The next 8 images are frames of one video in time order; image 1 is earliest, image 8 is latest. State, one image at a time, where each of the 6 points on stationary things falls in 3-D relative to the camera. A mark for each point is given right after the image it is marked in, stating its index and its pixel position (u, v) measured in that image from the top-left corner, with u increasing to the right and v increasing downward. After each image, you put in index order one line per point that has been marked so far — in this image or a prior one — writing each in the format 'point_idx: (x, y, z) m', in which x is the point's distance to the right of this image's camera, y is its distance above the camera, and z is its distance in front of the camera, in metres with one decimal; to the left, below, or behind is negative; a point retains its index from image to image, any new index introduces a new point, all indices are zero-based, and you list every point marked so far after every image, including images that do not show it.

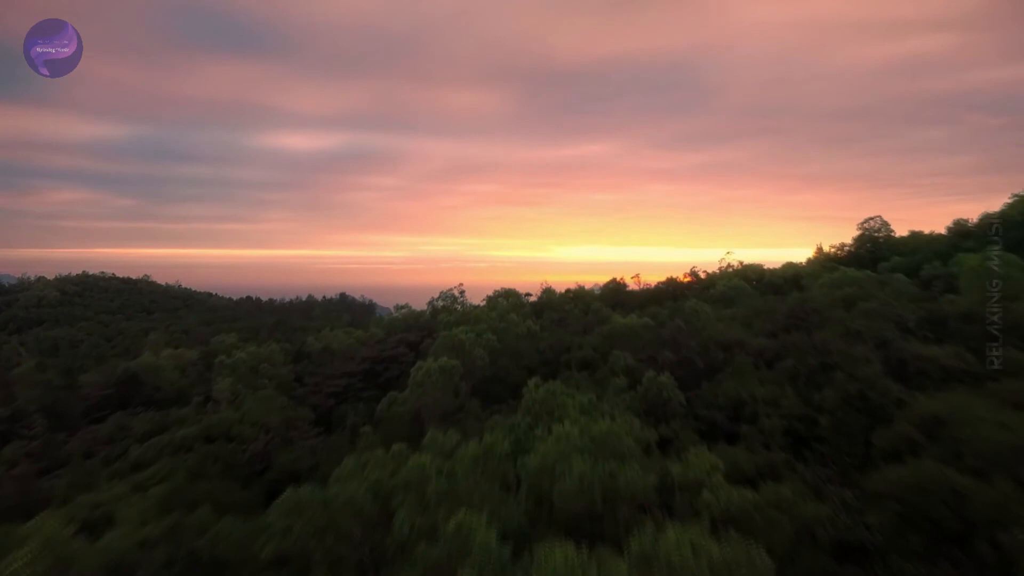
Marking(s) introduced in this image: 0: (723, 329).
0: (+1.2, -0.2, +6.7) m
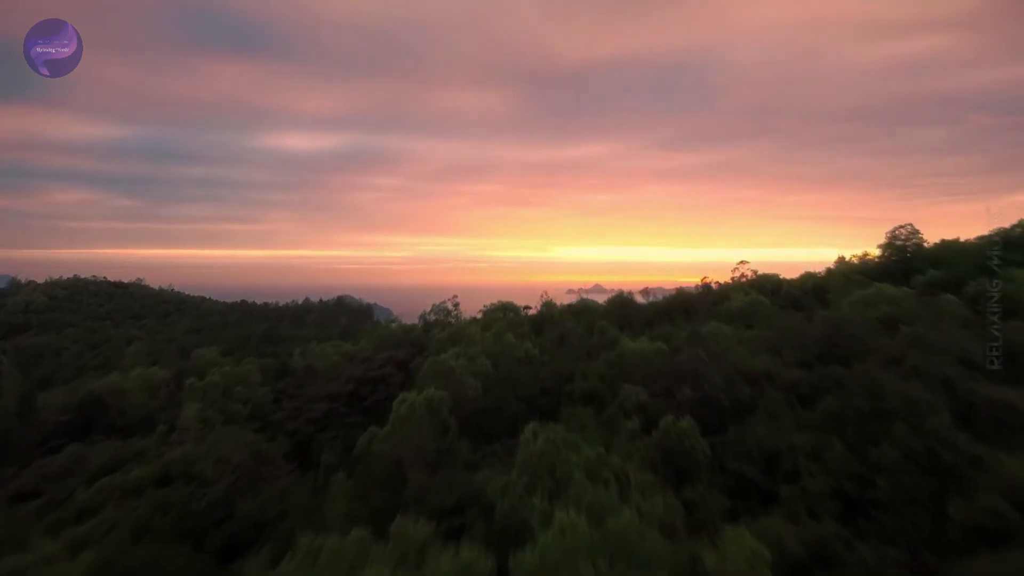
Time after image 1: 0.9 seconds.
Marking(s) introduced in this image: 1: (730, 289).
0: (+1.2, -0.4, +5.9) m
1: (+2.0, 0.0, +10.7) m
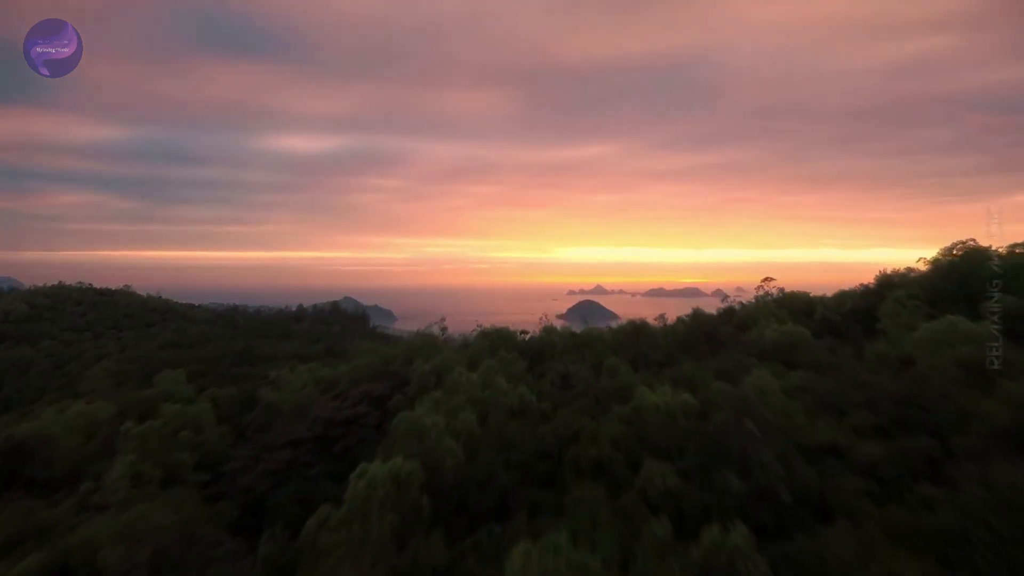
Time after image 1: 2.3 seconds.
0: (+1.2, -0.5, +4.5) m
1: (+2.0, -0.2, +9.4) m
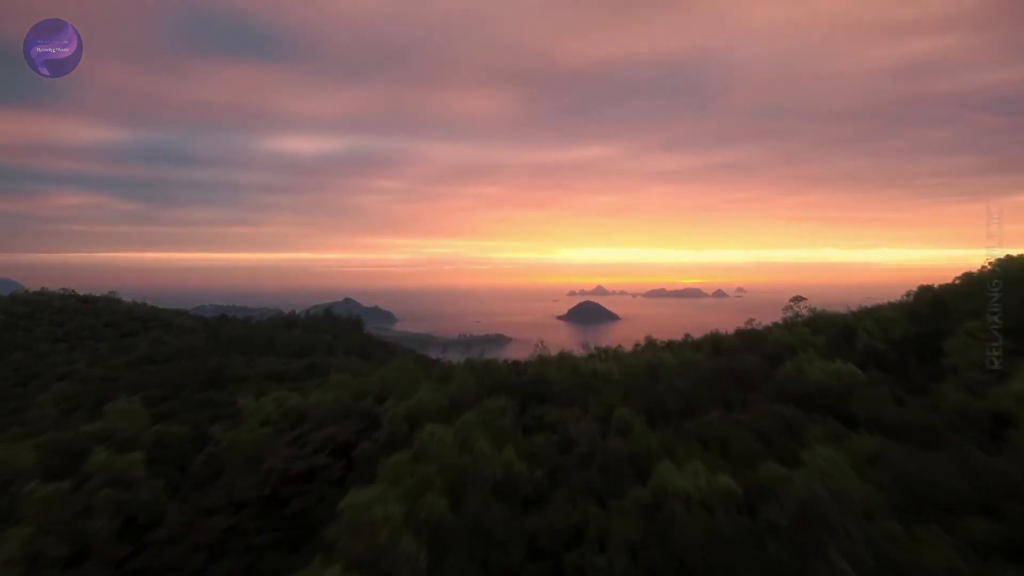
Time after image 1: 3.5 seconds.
0: (+1.1, -0.7, +3.2) m
1: (+1.9, -0.3, +8.1) m
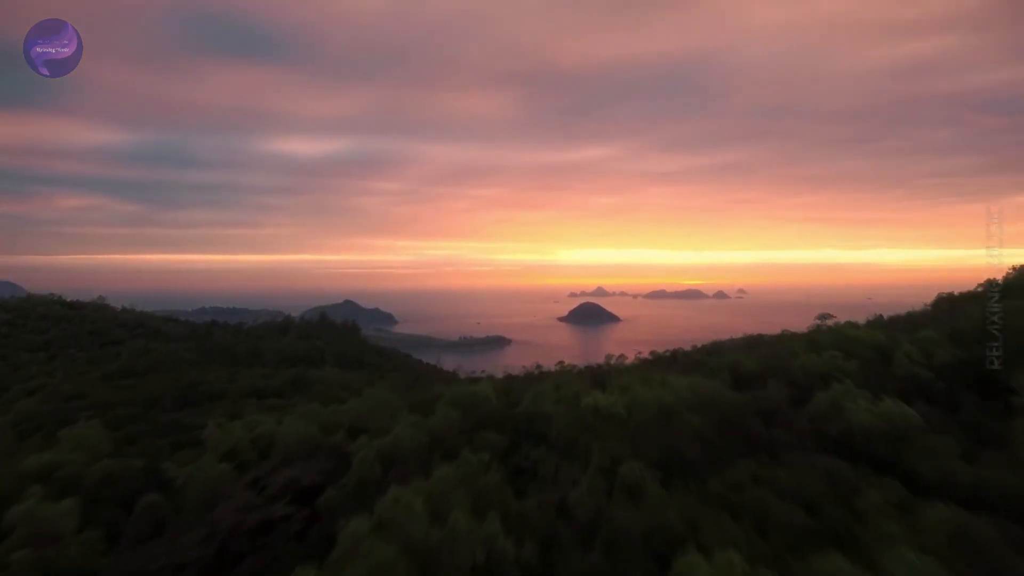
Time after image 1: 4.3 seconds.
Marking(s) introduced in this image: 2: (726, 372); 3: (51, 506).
0: (+1.0, -0.8, +2.3) m
1: (+1.9, -0.5, +7.1) m
2: (+1.4, -0.5, +7.6) m
3: (-2.5, -1.2, +6.2) m
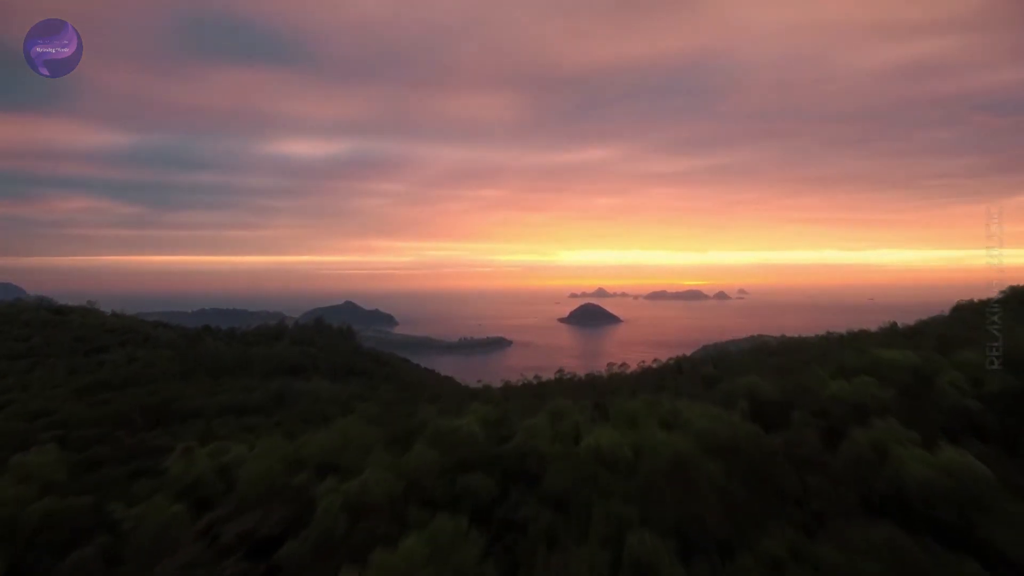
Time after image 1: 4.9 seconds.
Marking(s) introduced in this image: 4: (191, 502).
0: (+1.0, -0.9, +1.4) m
1: (+1.8, -0.5, +6.3) m
2: (+1.4, -0.6, +6.7) m
3: (-2.6, -1.3, +5.4) m
4: (-1.9, -1.3, +6.8) m
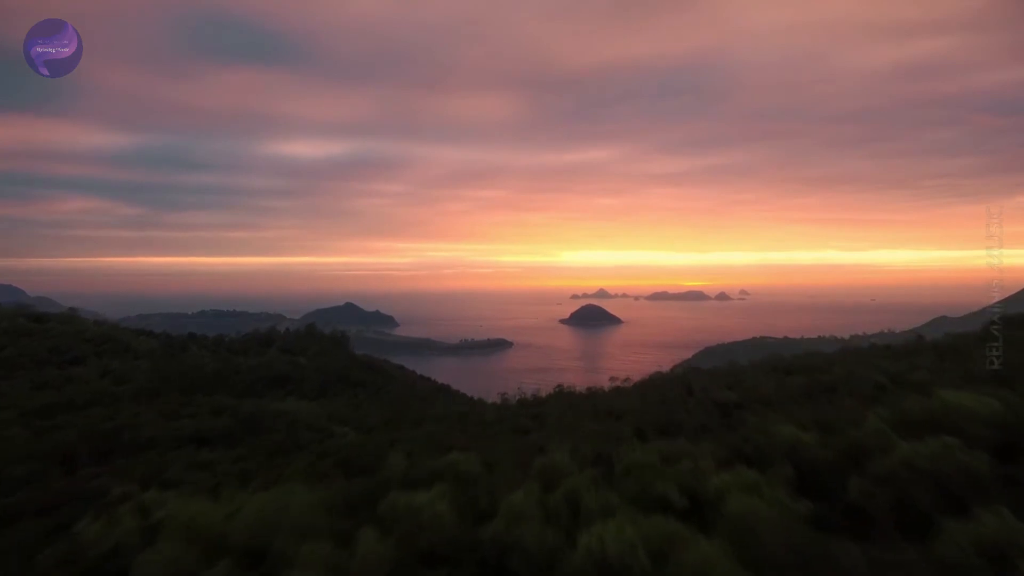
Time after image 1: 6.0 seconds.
0: (+0.9, -1.0, +0.1) m
1: (+1.7, -0.7, +5.0) m
2: (+1.3, -0.8, +5.4) m
3: (-2.6, -1.4, +4.0) m
4: (-2.0, -1.4, +5.4) m
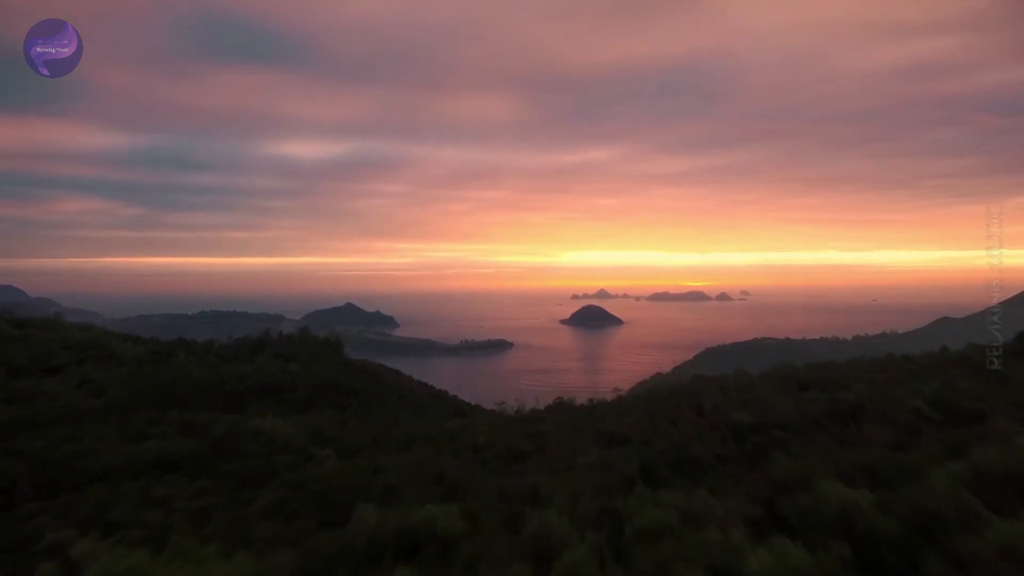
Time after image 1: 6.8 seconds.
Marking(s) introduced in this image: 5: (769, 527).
0: (+0.8, -1.1, -1.0) m
1: (+1.7, -0.8, +3.9) m
2: (+1.2, -0.9, +4.3) m
3: (-2.7, -1.5, +3.0) m
4: (-2.0, -1.5, +4.4) m
5: (+1.1, -1.0, +4.7) m
